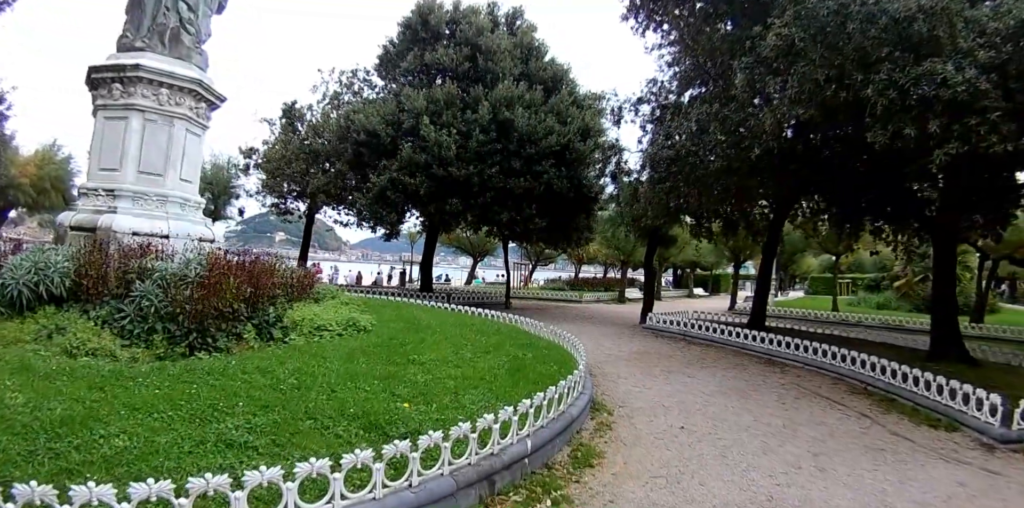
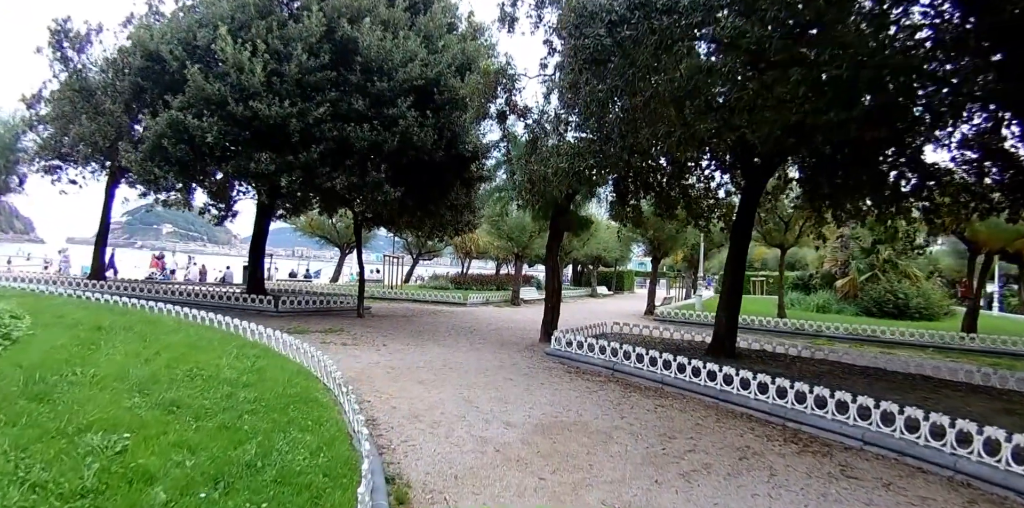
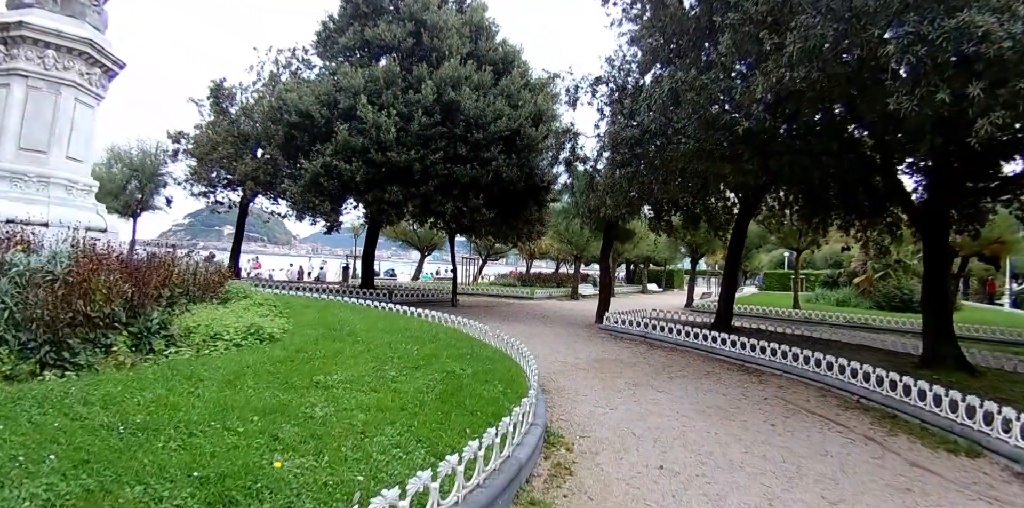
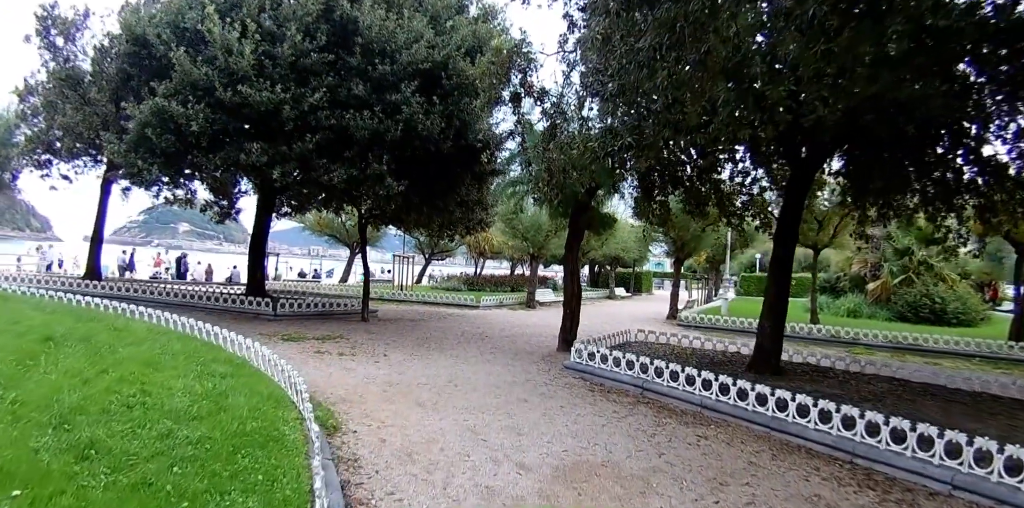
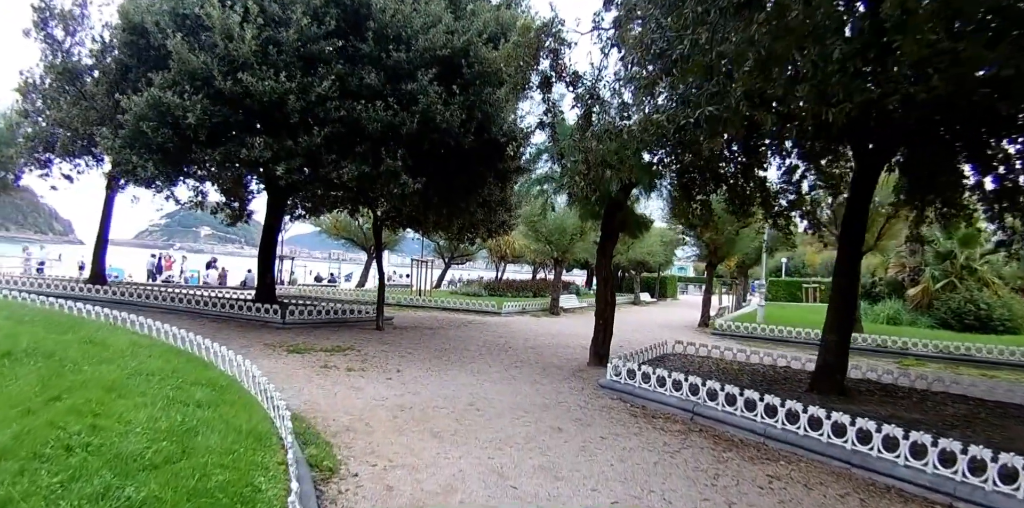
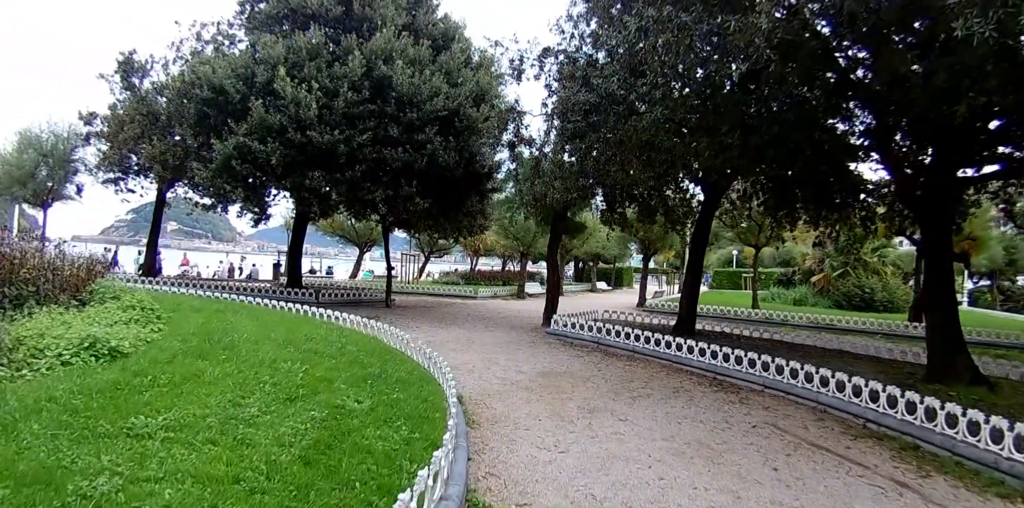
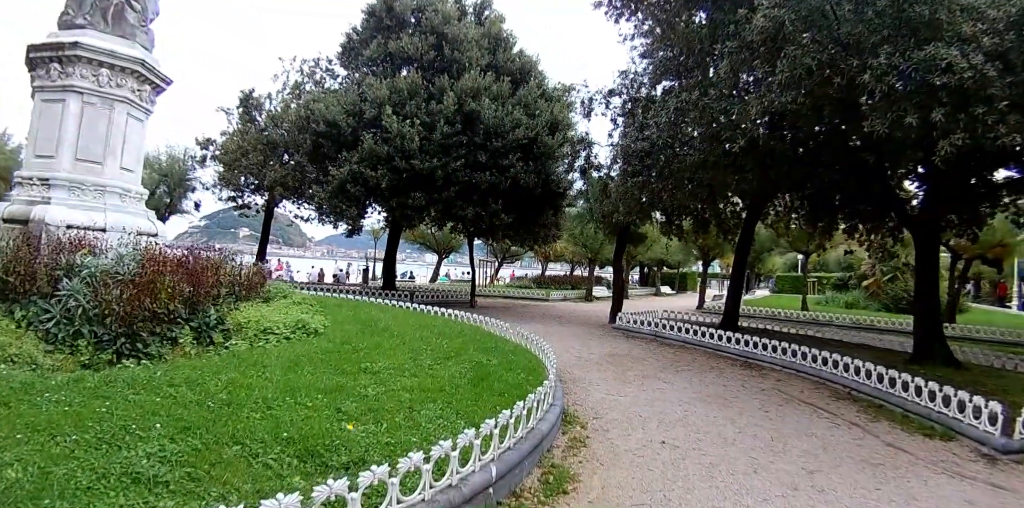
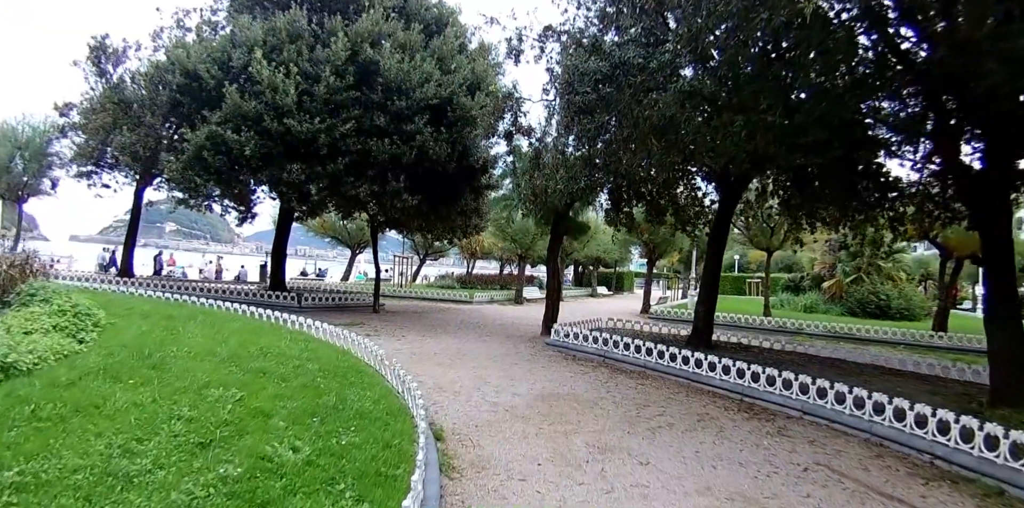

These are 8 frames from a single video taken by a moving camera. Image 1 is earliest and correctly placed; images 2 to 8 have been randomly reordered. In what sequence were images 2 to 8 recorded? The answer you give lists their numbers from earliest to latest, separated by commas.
7, 3, 6, 8, 2, 4, 5
